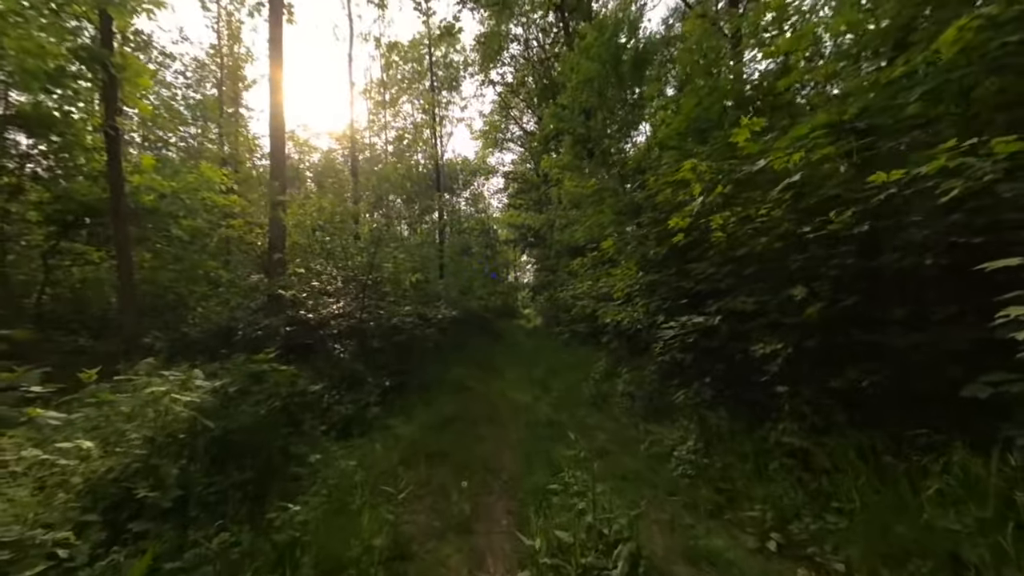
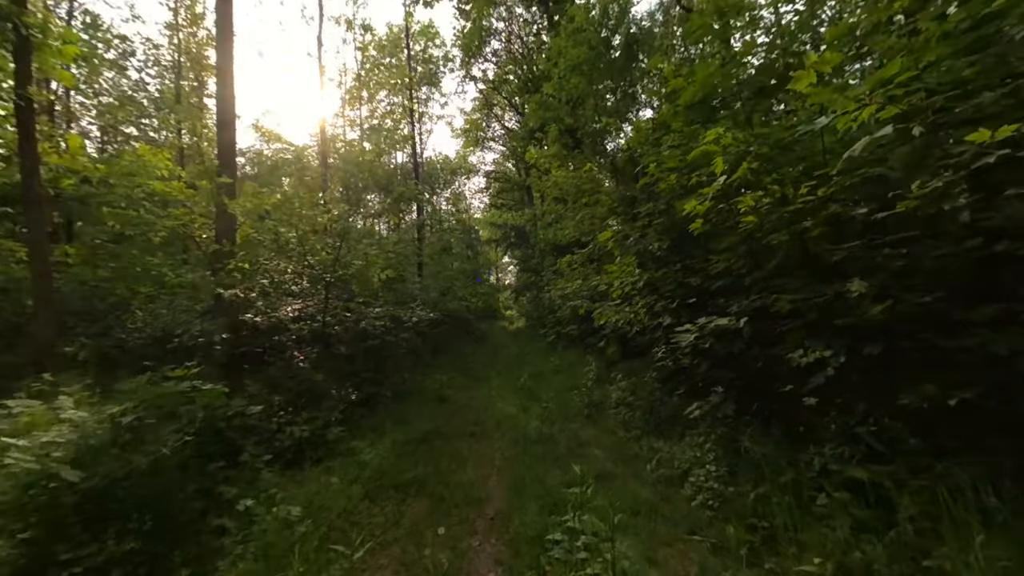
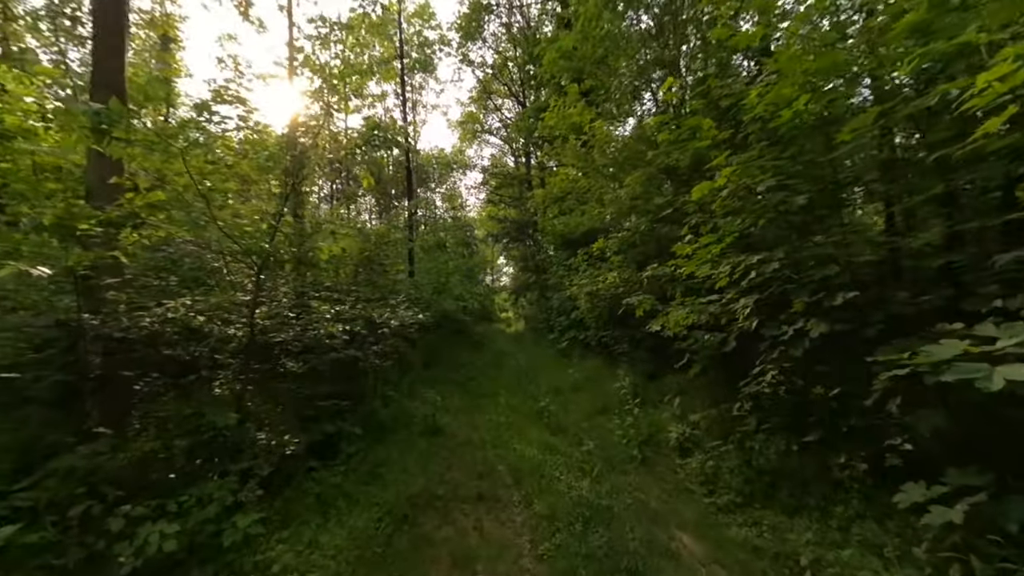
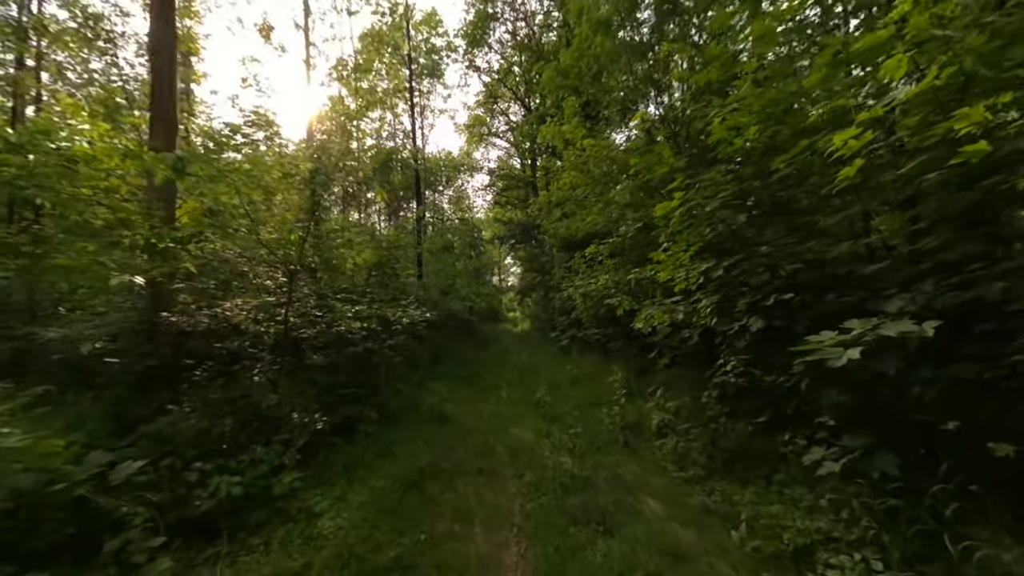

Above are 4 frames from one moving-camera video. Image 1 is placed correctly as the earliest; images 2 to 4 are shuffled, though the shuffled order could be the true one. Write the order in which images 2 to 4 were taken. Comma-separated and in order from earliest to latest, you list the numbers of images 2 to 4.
2, 4, 3
